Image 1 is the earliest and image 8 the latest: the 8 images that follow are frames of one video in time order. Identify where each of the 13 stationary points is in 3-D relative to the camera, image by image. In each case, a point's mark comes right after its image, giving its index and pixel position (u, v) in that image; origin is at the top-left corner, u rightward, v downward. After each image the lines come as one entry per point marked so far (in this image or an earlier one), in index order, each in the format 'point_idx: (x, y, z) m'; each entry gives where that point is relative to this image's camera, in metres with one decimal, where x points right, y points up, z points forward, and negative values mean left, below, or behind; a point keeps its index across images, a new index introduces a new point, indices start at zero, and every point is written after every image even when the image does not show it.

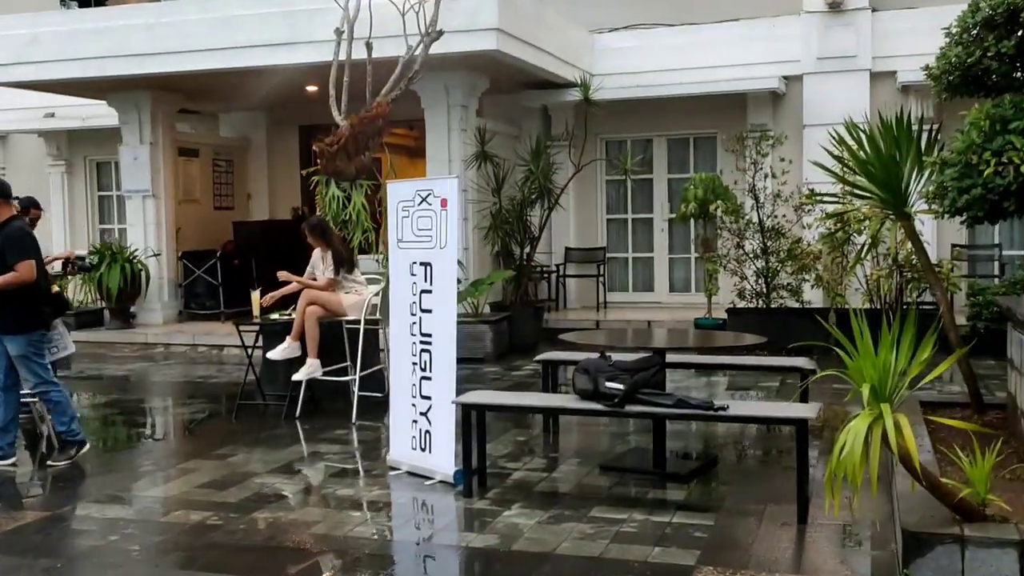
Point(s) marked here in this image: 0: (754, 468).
0: (+1.2, -0.9, +5.2) m
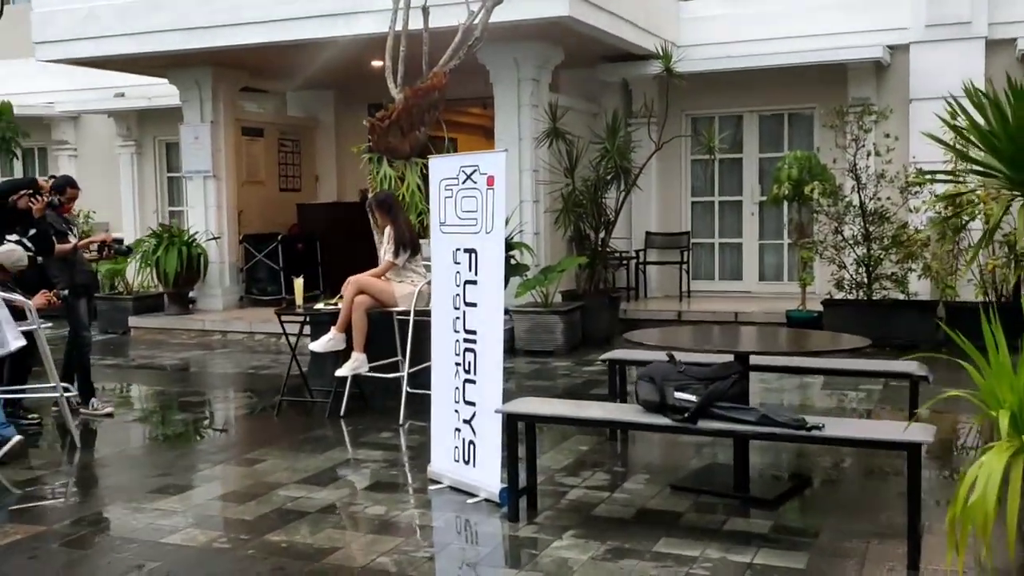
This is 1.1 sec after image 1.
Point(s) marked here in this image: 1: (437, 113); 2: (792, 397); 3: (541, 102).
0: (+1.4, -0.8, +4.4) m
1: (-0.5, +1.1, +6.6) m
2: (+1.8, -0.7, +7.0) m
3: (+0.2, +1.5, +9.0) m
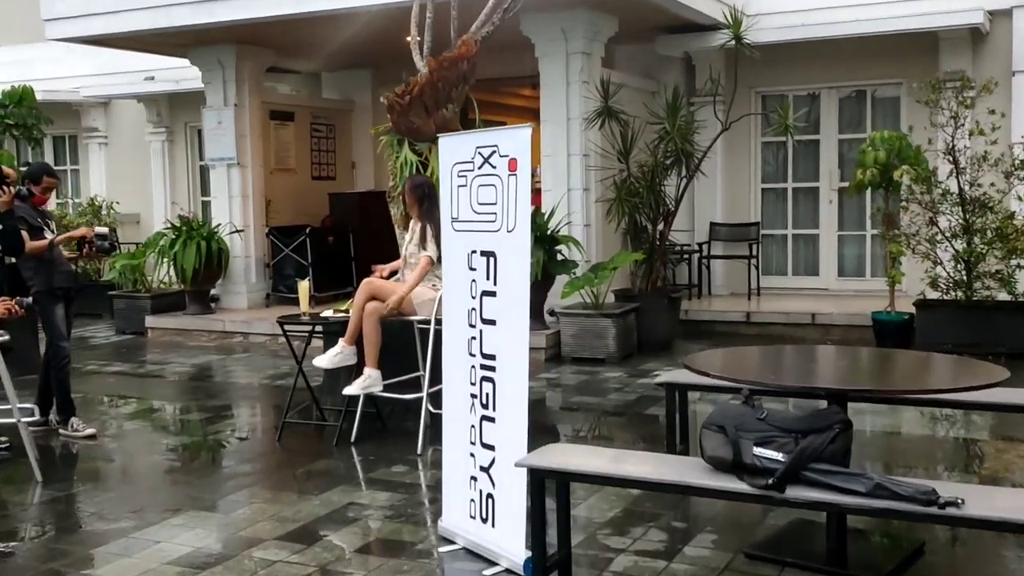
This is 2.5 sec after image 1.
0: (+1.5, -0.9, +3.4) m
1: (-0.2, +1.1, +5.7) m
2: (+2.1, -0.7, +6.0) m
3: (+0.6, +1.6, +8.0) m
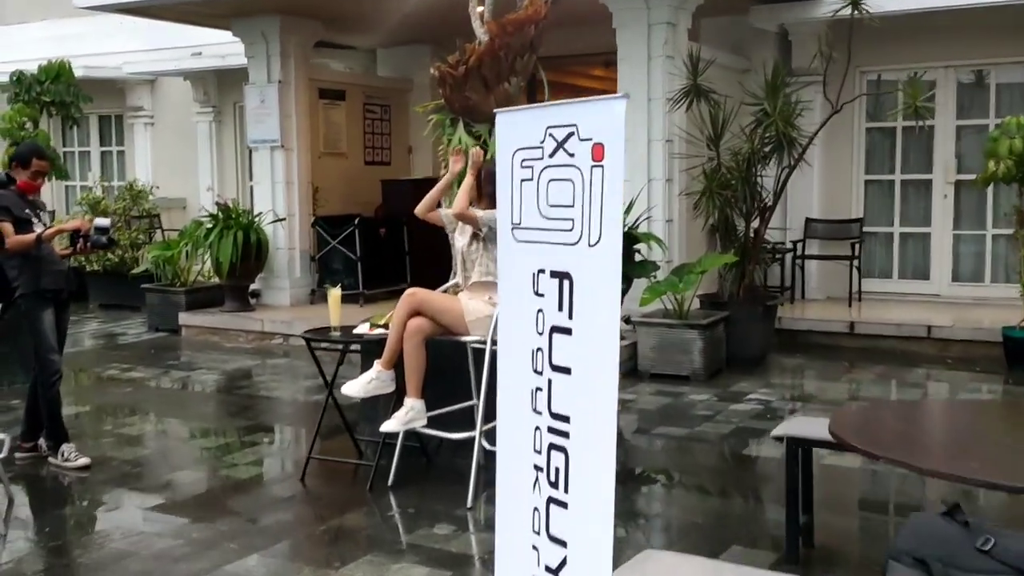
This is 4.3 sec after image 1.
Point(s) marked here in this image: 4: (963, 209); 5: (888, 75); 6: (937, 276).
0: (+1.7, -1.0, +2.4) m
1: (+0.1, +1.0, +4.8) m
2: (+2.4, -0.8, +4.9) m
3: (+1.1, +1.5, +7.0) m
4: (+3.6, +0.6, +8.5) m
5: (+3.0, +1.7, +8.6) m
6: (+3.4, +0.1, +8.6) m
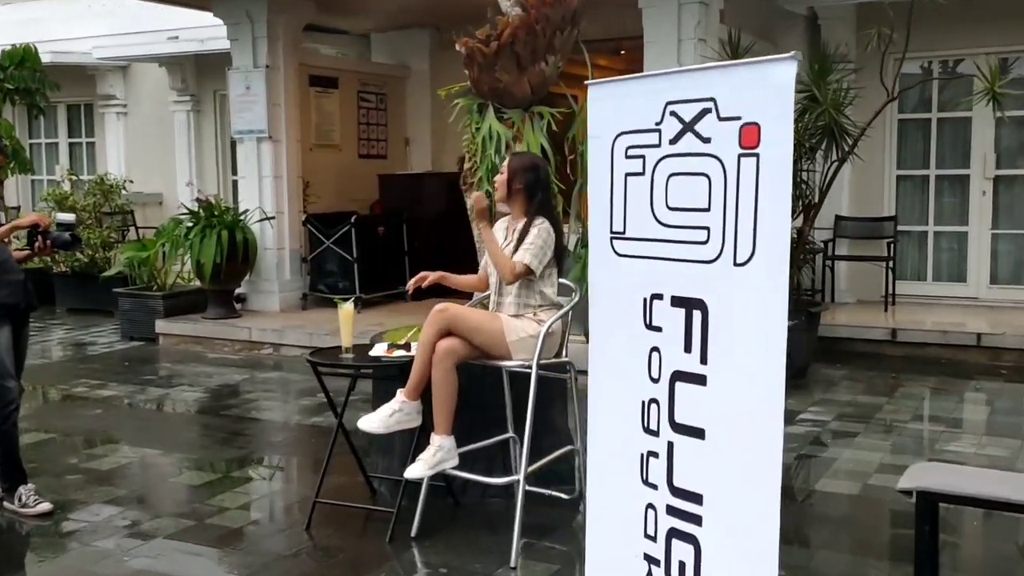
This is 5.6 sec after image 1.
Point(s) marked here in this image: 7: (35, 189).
0: (+1.9, -1.0, +1.8) m
1: (+0.2, +1.0, +4.1) m
2: (+2.5, -0.8, +4.3) m
3: (+1.2, +1.5, +6.4) m
4: (+3.6, +0.6, +7.9) m
5: (+3.1, +1.7, +8.0) m
6: (+3.4, +0.1, +8.0) m
7: (-5.3, +1.1, +12.0) m
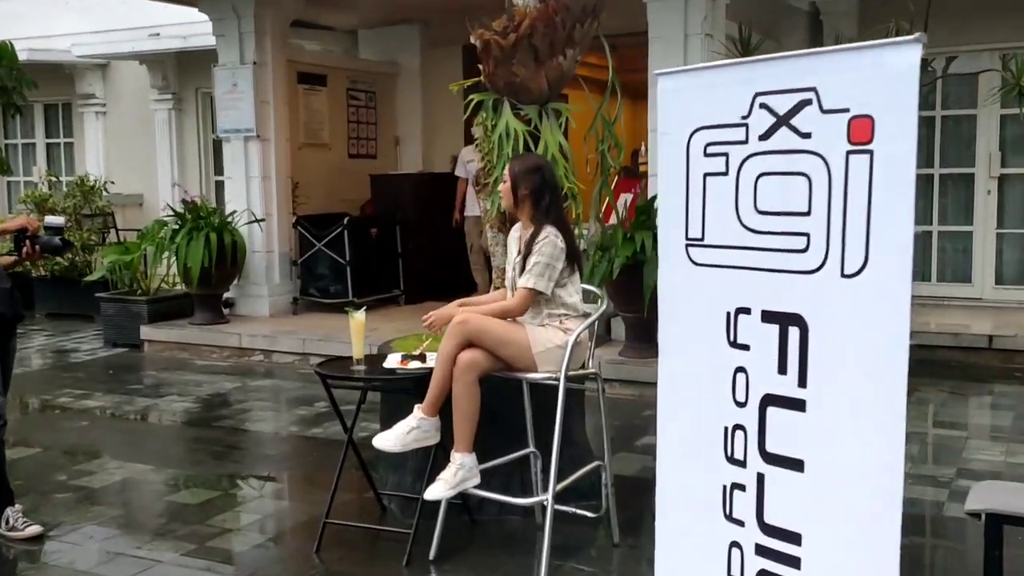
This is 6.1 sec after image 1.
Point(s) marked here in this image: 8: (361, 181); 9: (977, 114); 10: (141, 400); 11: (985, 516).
0: (+2.0, -1.1, +1.6) m
1: (+0.3, +1.0, +3.9) m
2: (+2.6, -0.9, +4.2) m
3: (+1.2, +1.5, +6.2) m
4: (+3.6, +0.6, +7.8) m
5: (+3.0, +1.7, +7.8) m
6: (+3.4, +0.1, +7.9) m
7: (-5.4, +1.0, +11.6) m
8: (-1.3, +0.9, +9.2) m
9: (+3.4, +1.3, +7.8) m
10: (-2.1, -0.6, +6.1) m
11: (+1.1, -0.6, +2.6) m
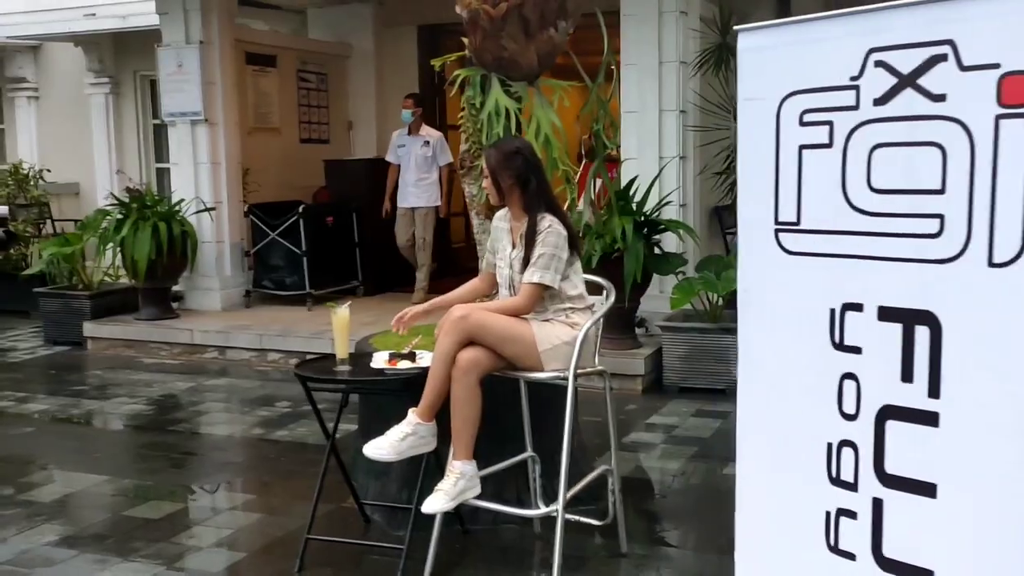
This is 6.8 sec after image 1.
0: (+2.1, -1.0, +1.5) m
1: (+0.3, +1.0, +3.6) m
2: (+2.5, -0.8, +4.0) m
3: (+1.0, +1.5, +5.9) m
4: (+3.3, +0.7, +7.7) m
5: (+2.8, +1.8, +7.7) m
6: (+3.1, +0.2, +7.8) m
7: (-5.9, +1.1, +11.0) m
8: (-1.6, +1.0, +8.8) m
9: (+3.1, +1.4, +7.7) m
10: (-2.3, -0.6, +5.7) m
11: (+1.2, -0.5, +2.4) m
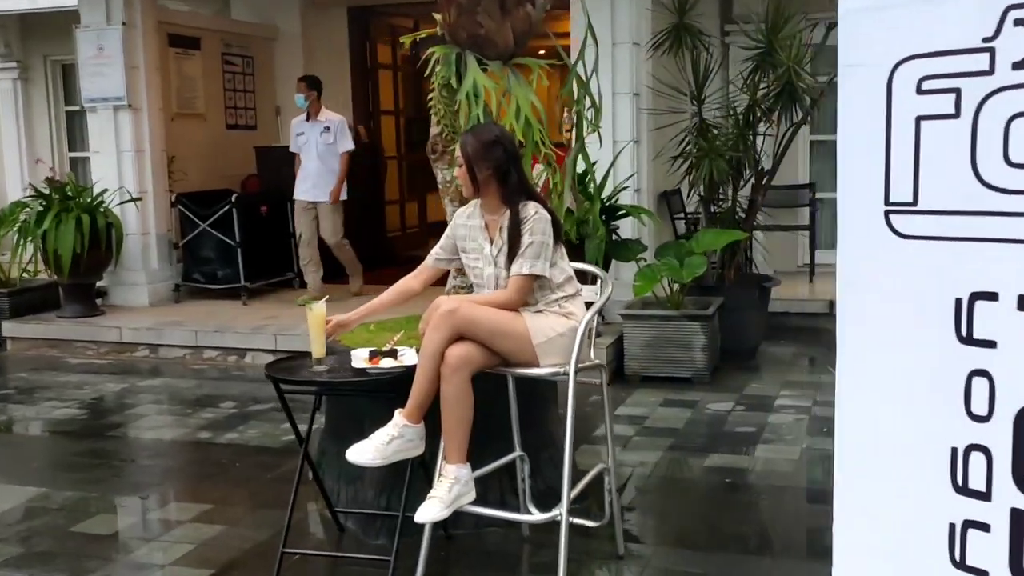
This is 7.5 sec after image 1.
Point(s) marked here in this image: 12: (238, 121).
0: (+2.2, -1.0, +1.5) m
1: (+0.2, +1.0, +3.4) m
2: (+2.4, -0.7, +4.0) m
3: (+0.7, +1.6, +5.8) m
4: (+2.9, +0.8, +7.7) m
5: (+2.3, +1.9, +7.7) m
6: (+2.7, +0.3, +7.8) m
7: (-6.5, +1.1, +10.3) m
8: (-2.1, +1.0, +8.5) m
9: (+2.7, +1.5, +7.7) m
10: (-2.5, -0.6, +5.4) m
11: (+1.2, -0.5, +2.3) m
12: (-2.1, +1.3, +8.4) m
